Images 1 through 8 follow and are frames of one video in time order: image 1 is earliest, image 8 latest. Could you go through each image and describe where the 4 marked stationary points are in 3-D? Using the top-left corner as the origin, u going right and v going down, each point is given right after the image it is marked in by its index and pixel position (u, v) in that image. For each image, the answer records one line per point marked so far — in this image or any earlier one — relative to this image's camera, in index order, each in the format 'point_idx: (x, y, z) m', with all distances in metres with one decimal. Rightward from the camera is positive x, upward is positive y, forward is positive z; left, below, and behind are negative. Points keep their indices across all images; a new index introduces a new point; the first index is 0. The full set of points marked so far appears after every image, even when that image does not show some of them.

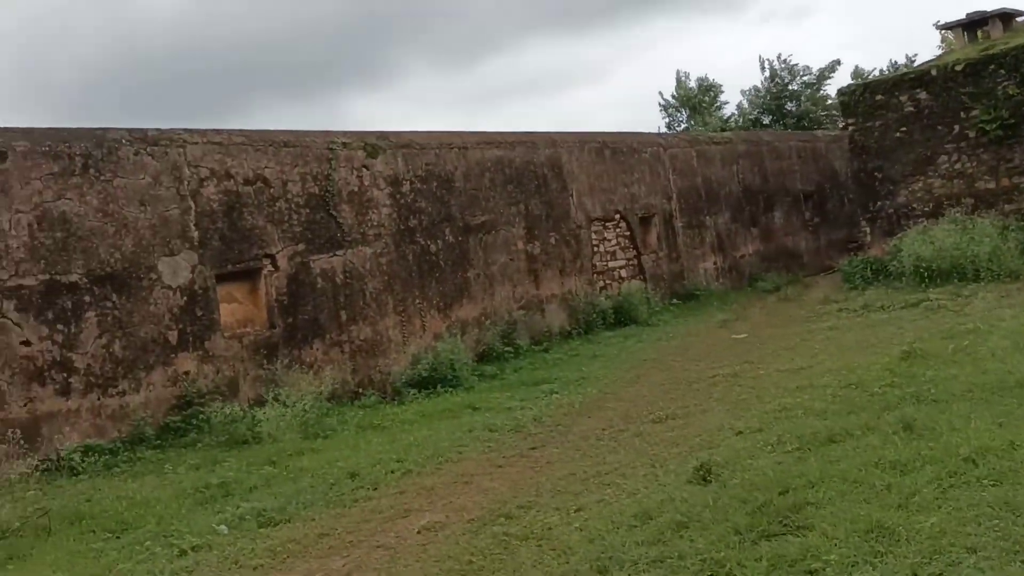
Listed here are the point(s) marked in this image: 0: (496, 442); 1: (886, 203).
0: (-0.1, -0.8, +4.7) m
1: (+3.9, +0.9, +10.0) m
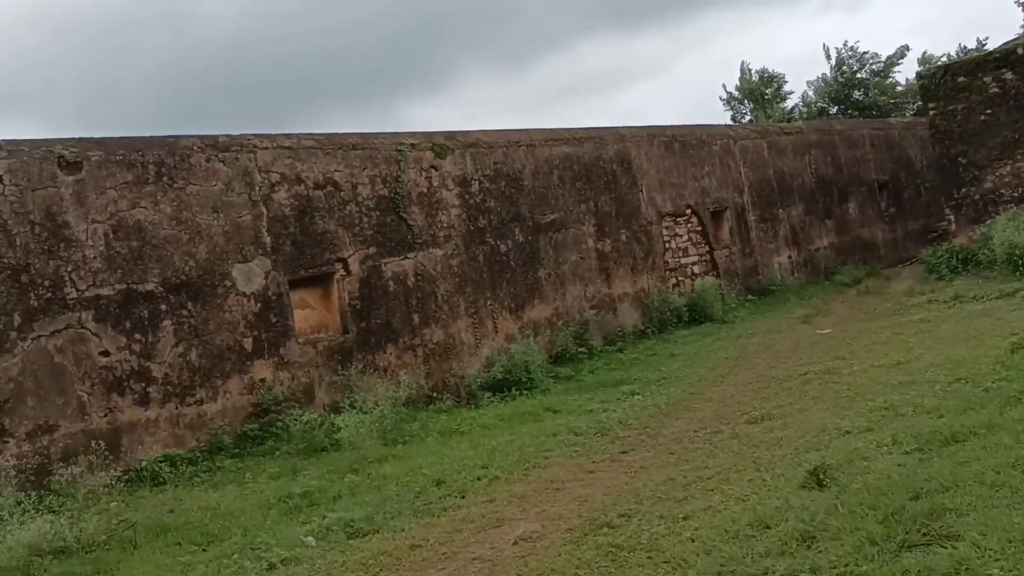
0: (+0.3, -0.7, +4.5) m
1: (+4.6, +1.0, +9.5) m
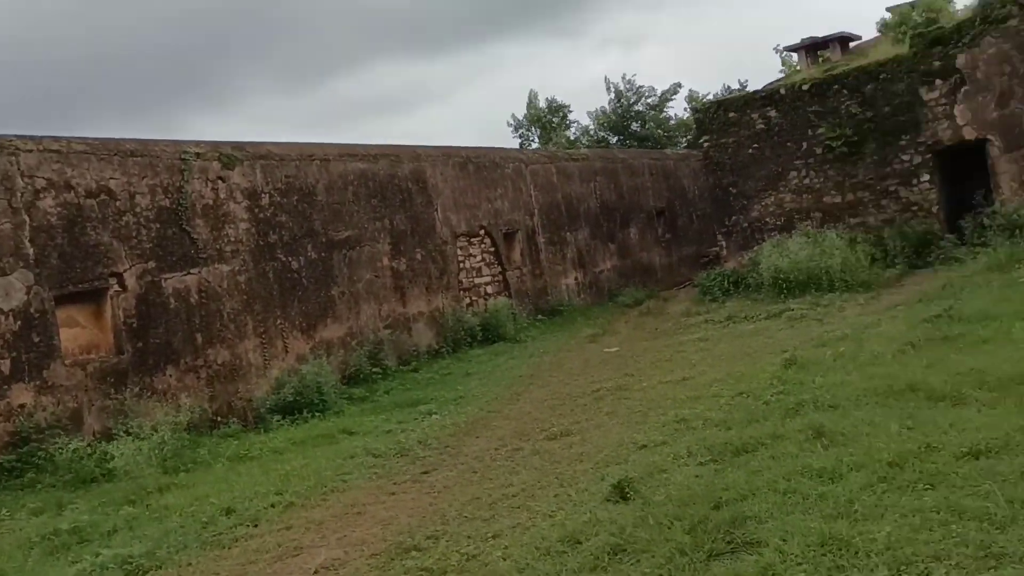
0: (-0.6, -0.8, +4.4) m
1: (+2.4, +0.8, +10.2) m
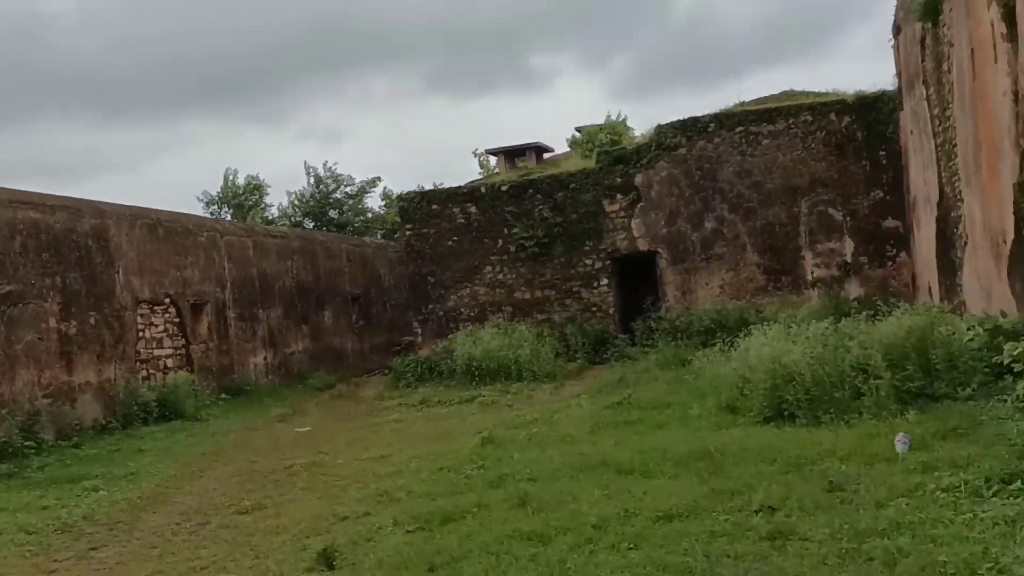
0: (-1.9, -1.0, +3.8) m
1: (-0.8, -0.2, +10.5) m
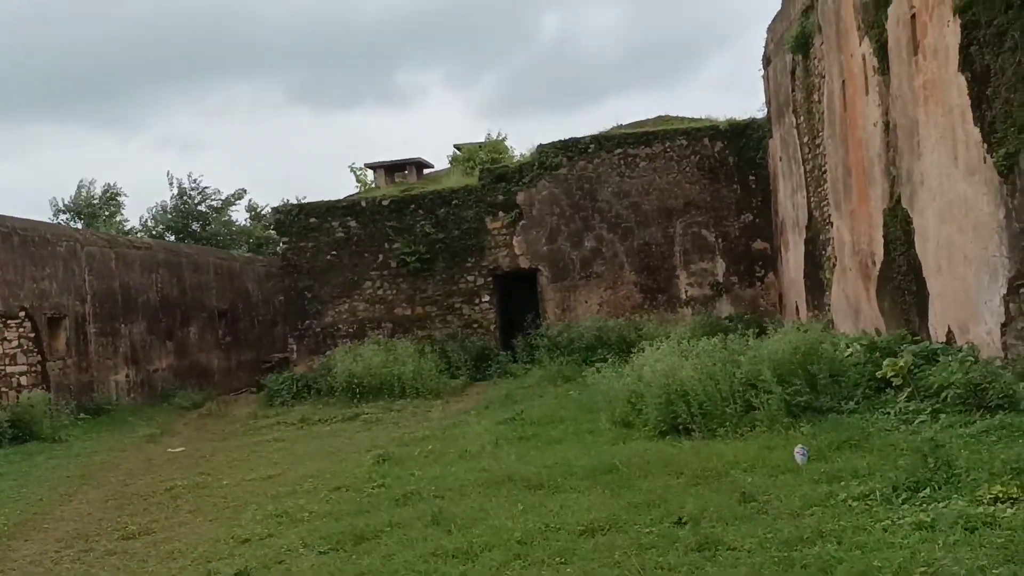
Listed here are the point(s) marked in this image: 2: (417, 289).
0: (-2.2, -1.1, +3.4) m
1: (-2.1, -0.4, +10.2) m
2: (-1.0, 0.0, +10.0) m
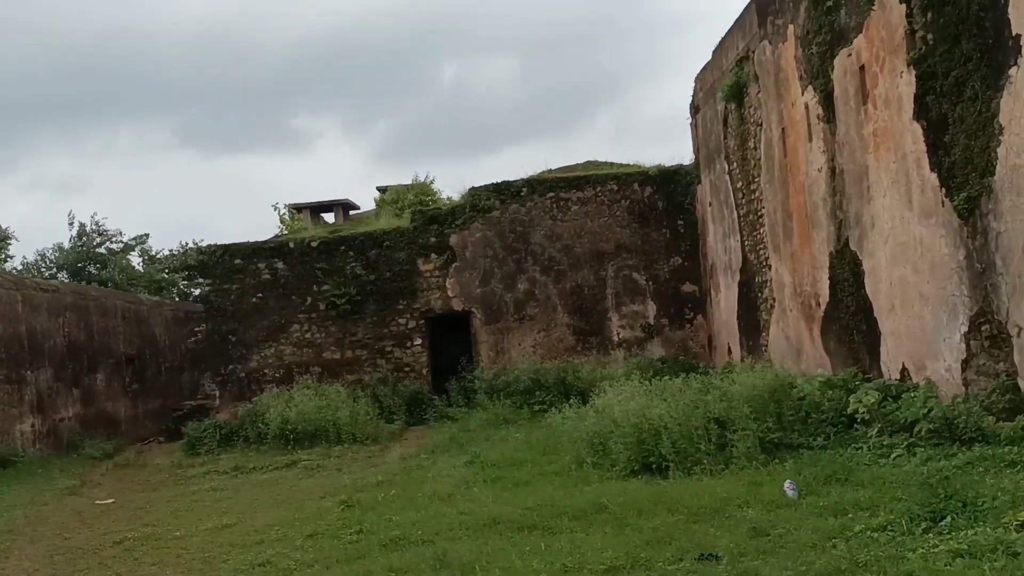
0: (-2.2, -1.2, +3.1) m
1: (-2.8, -0.8, +9.9) m
2: (-1.7, -0.5, +9.8) m
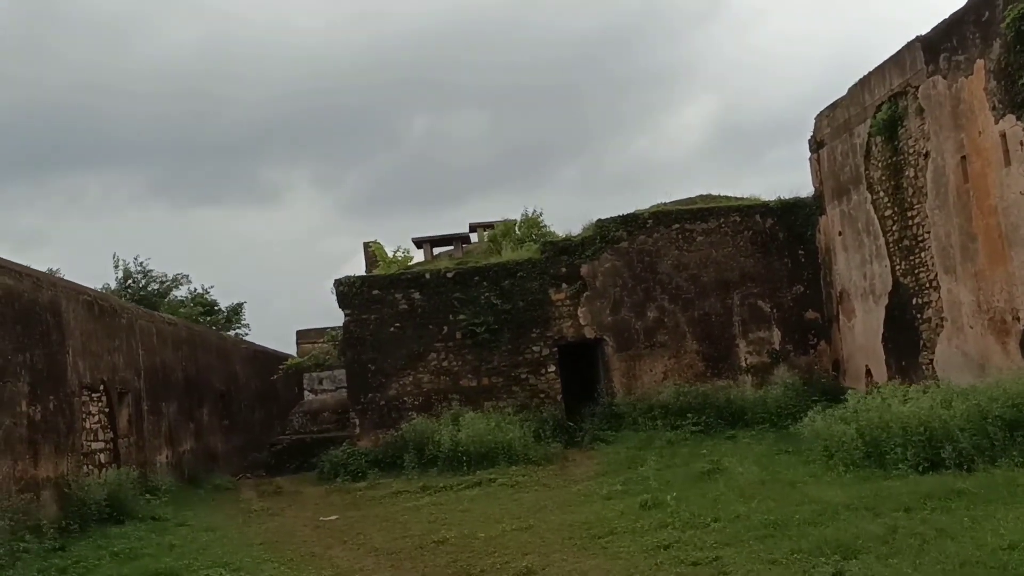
0: (-0.5, -1.1, +3.3) m
1: (-1.4, -1.1, +10.0) m
2: (-0.3, -0.8, +10.0) m
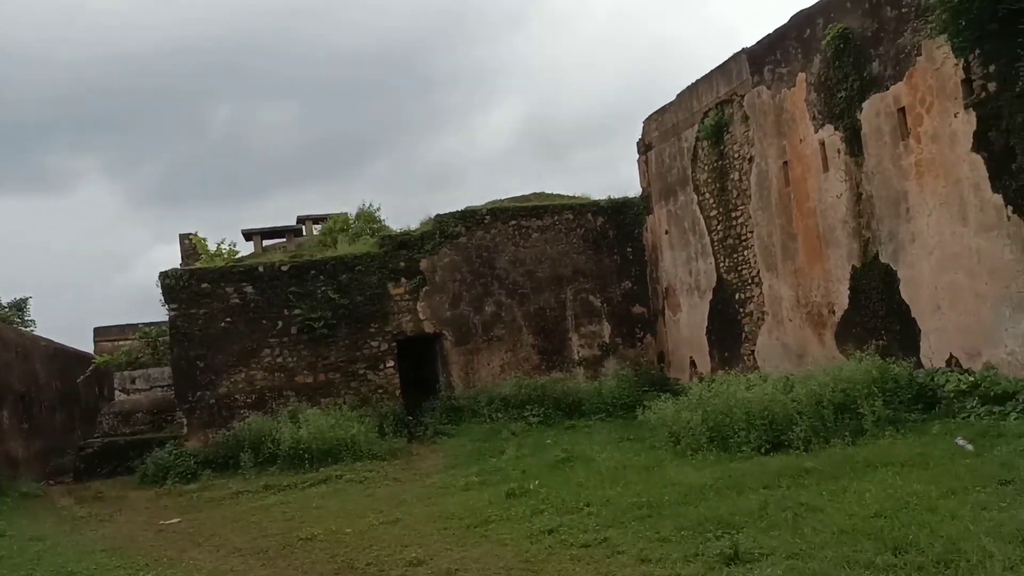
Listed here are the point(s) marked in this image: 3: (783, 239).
0: (-0.8, -1.1, +3.2) m
1: (-3.1, -1.0, +9.6) m
2: (-2.0, -0.7, +9.8) m
3: (+2.3, +0.4, +8.0) m
